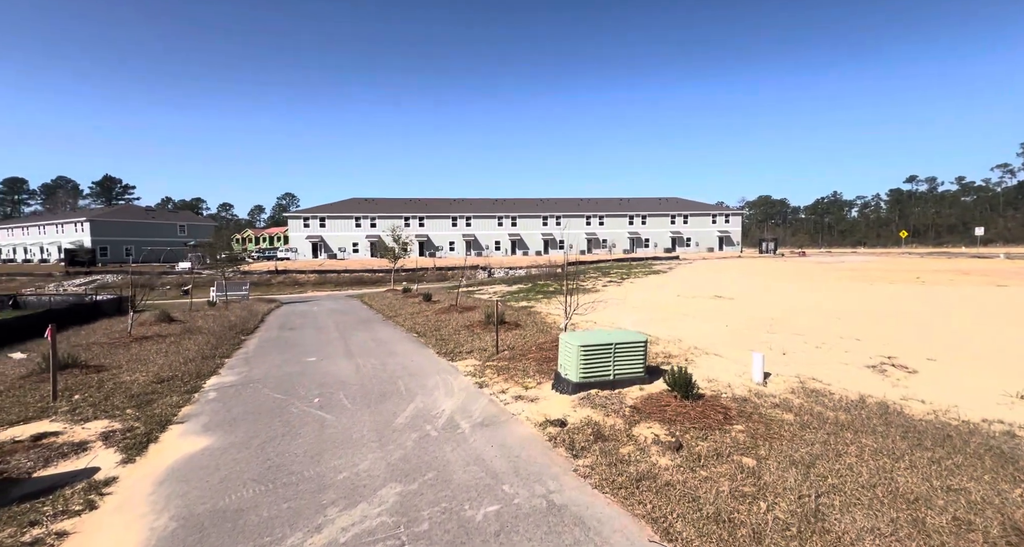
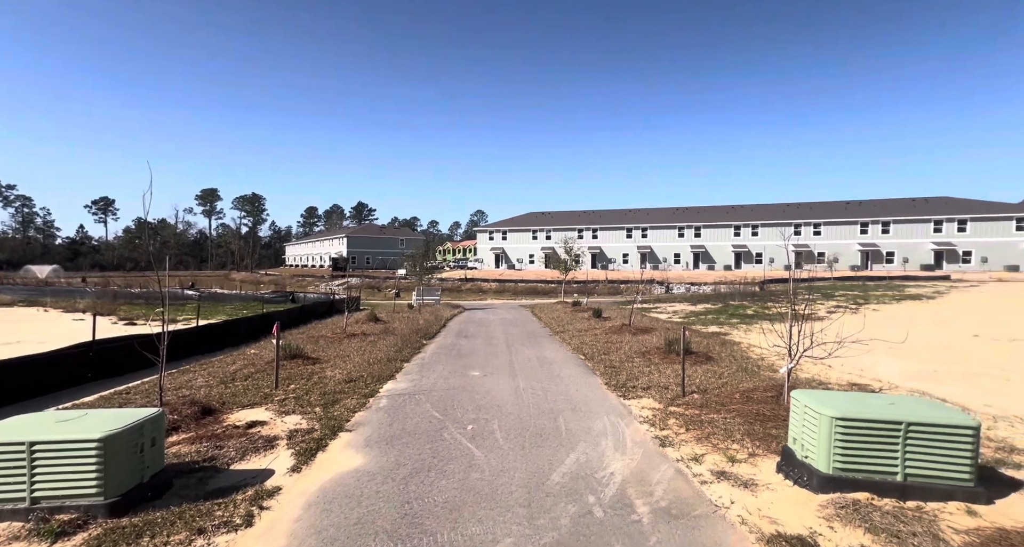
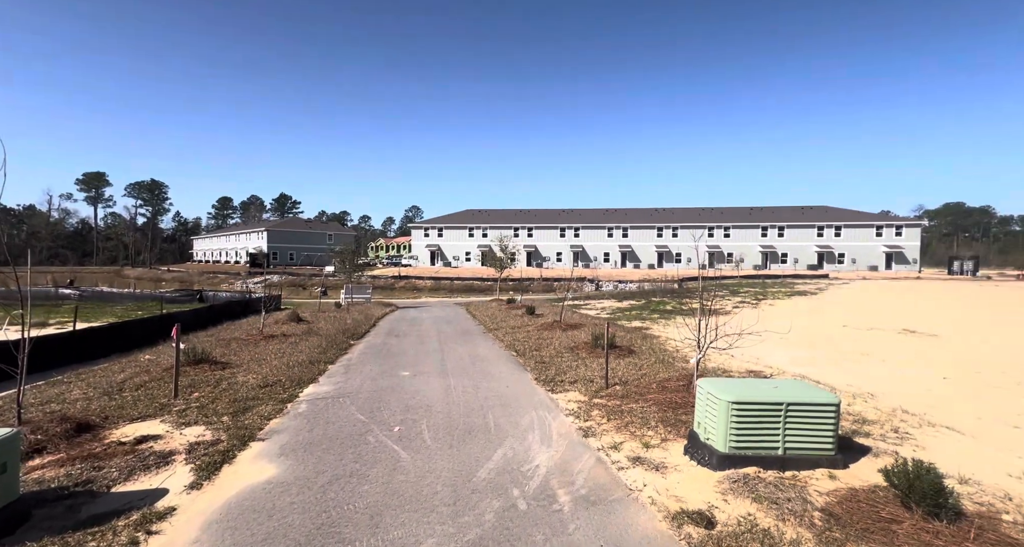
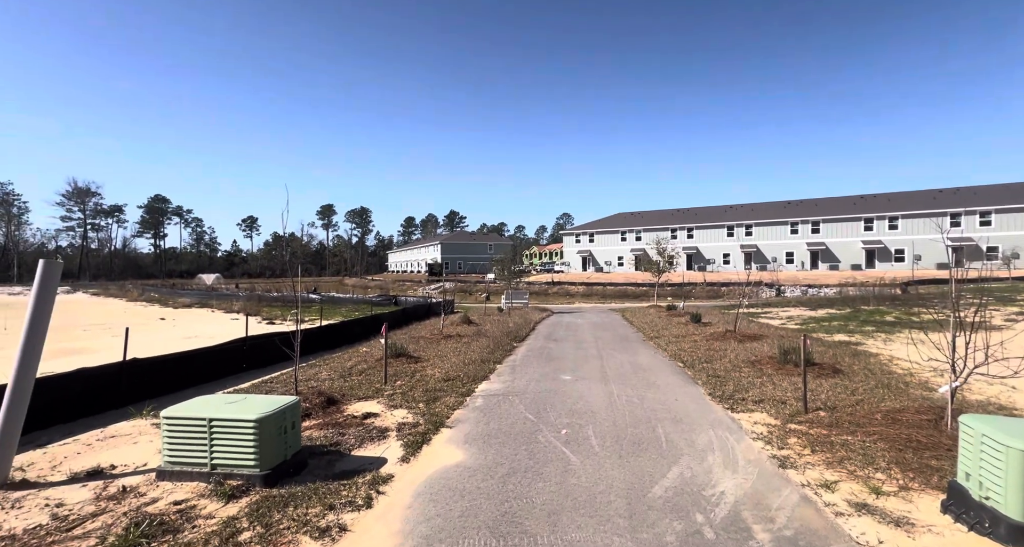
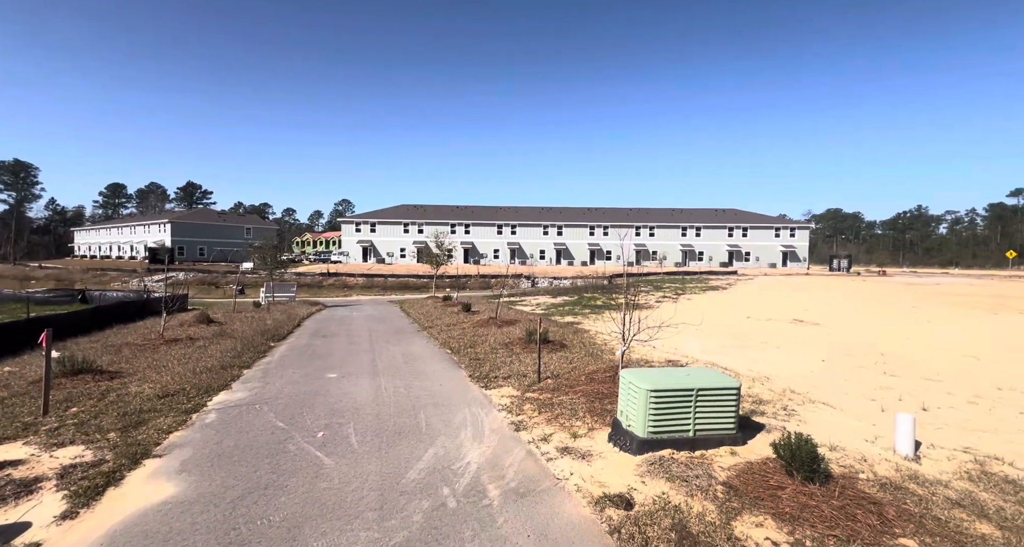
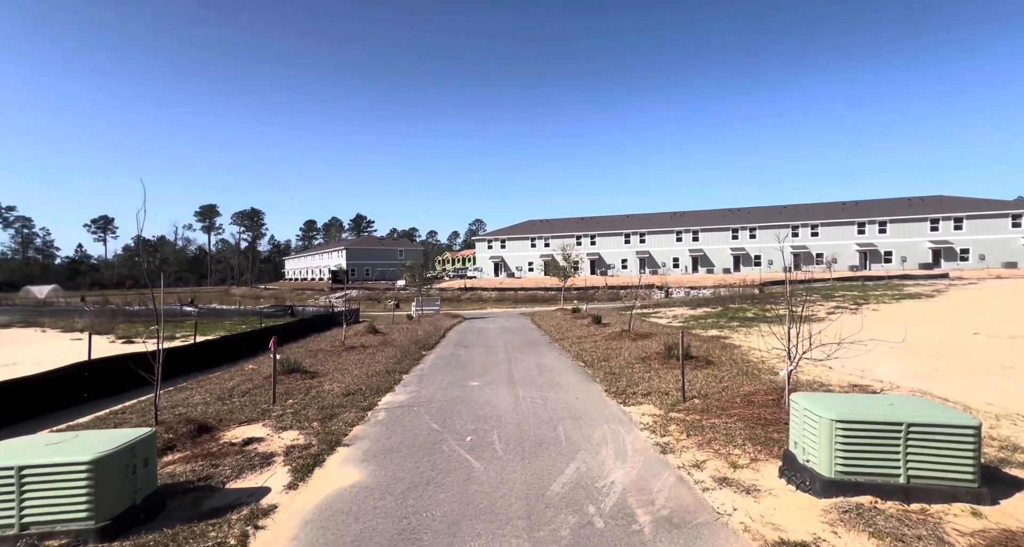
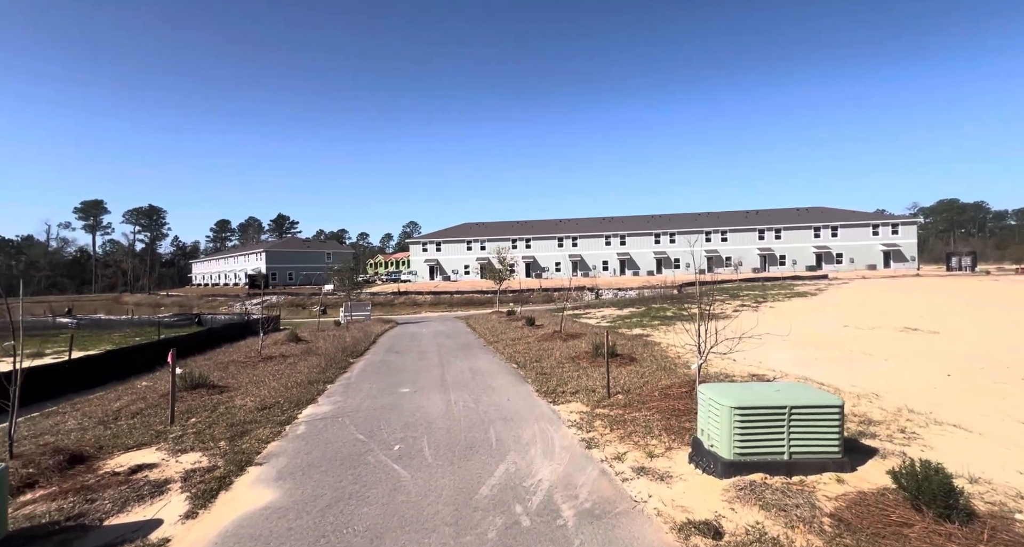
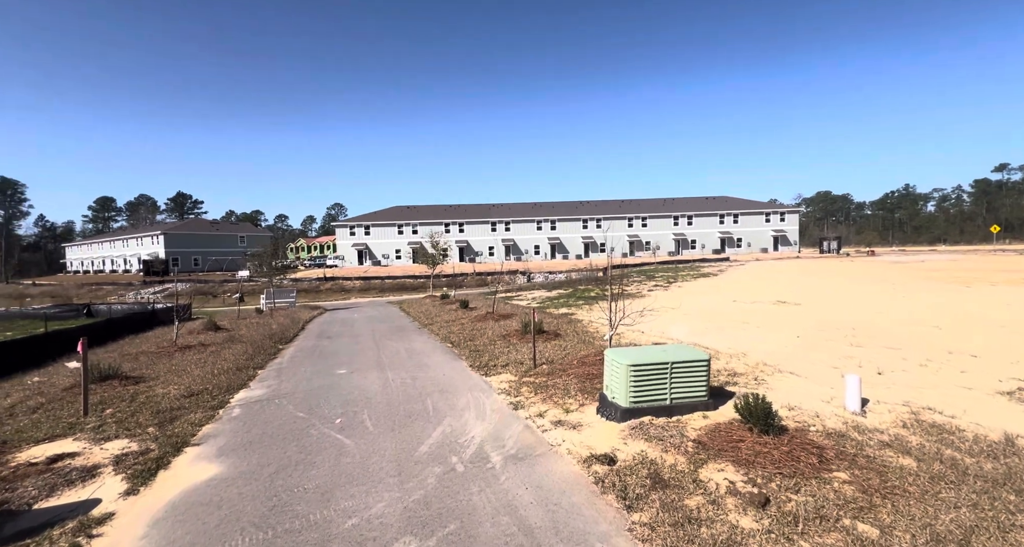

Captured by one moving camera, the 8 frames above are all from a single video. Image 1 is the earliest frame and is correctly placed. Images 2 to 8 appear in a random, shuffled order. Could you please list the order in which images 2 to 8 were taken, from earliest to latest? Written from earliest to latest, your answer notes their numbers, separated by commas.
8, 7, 6, 4, 2, 3, 5
